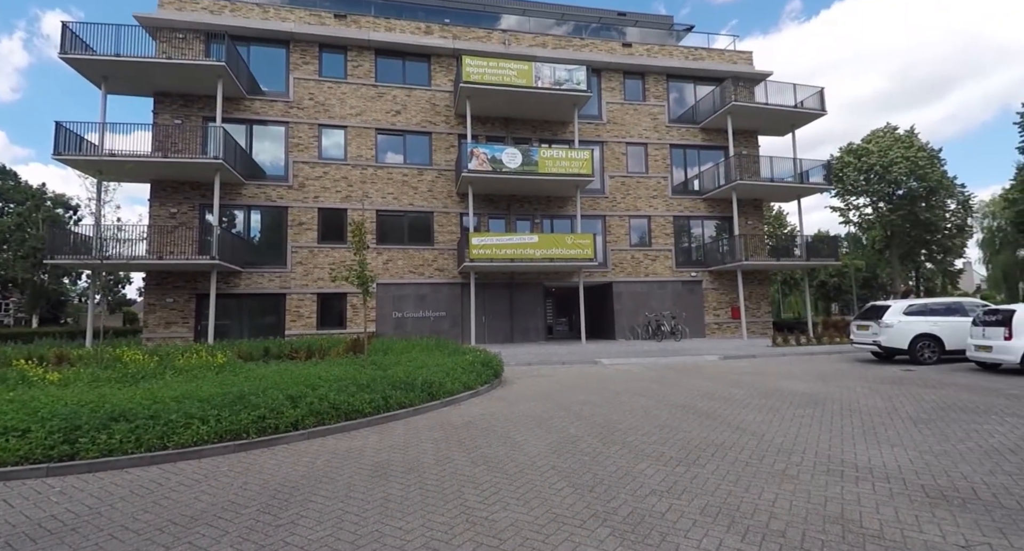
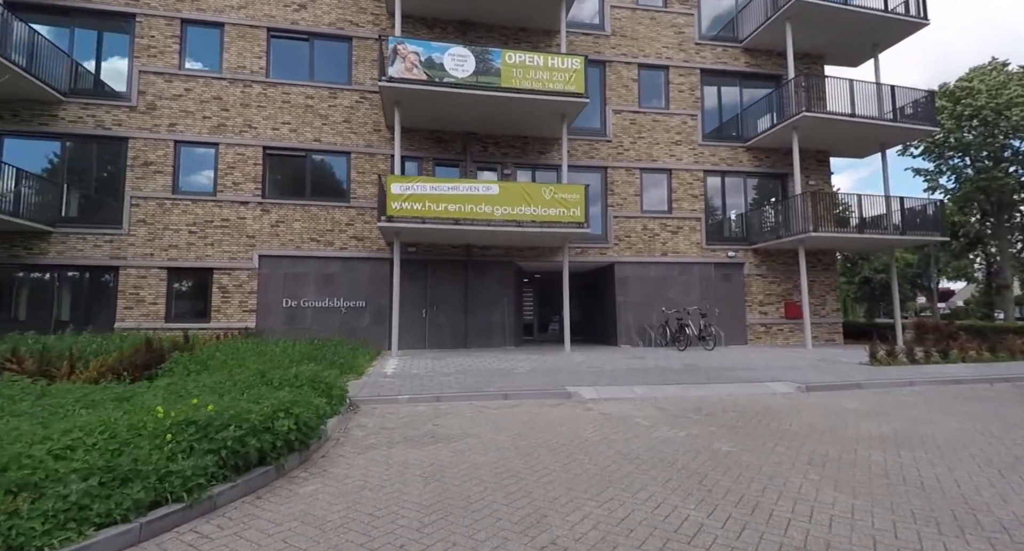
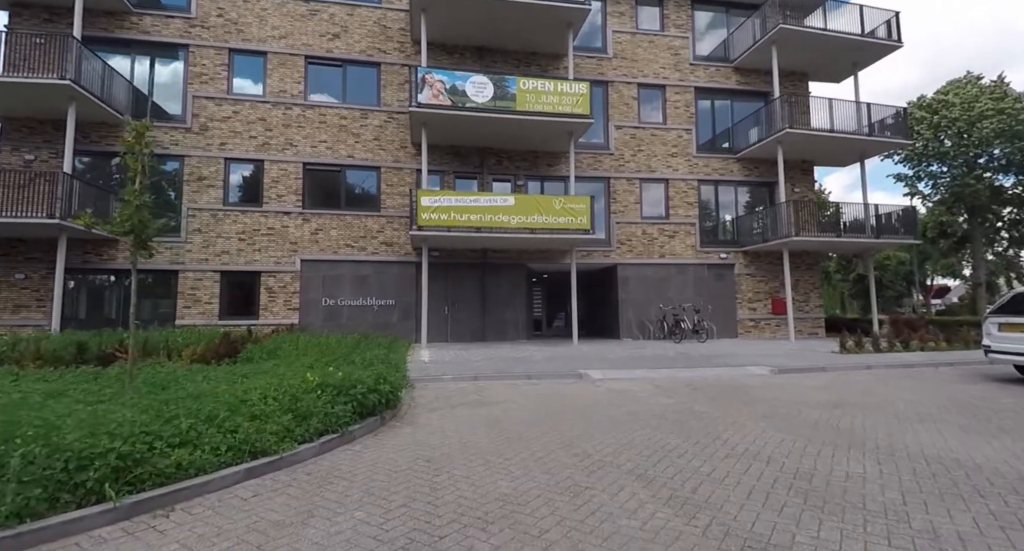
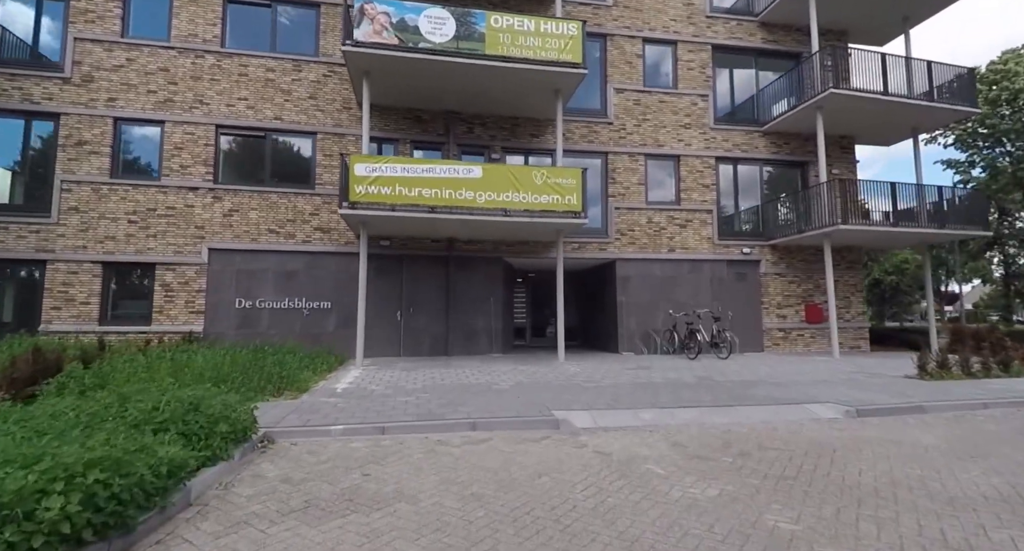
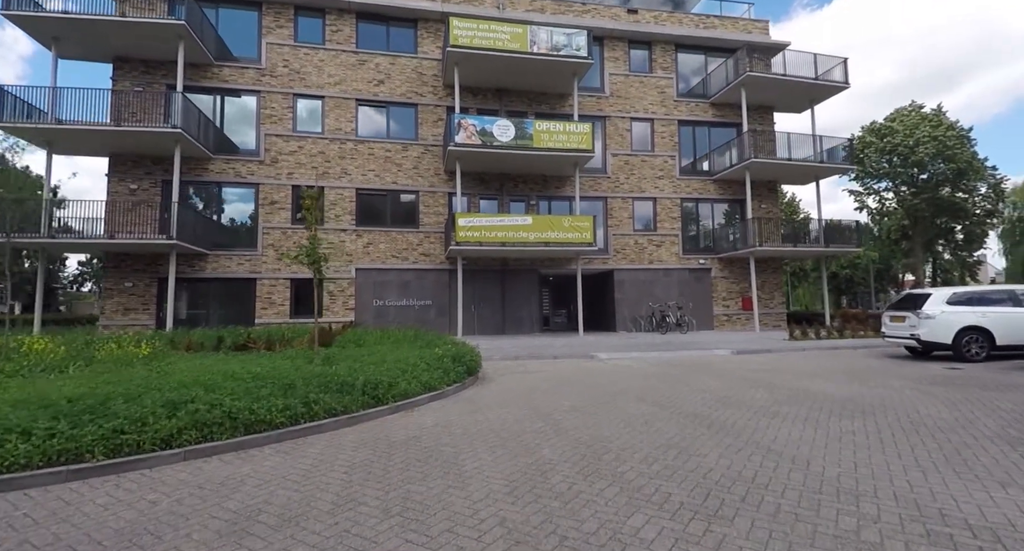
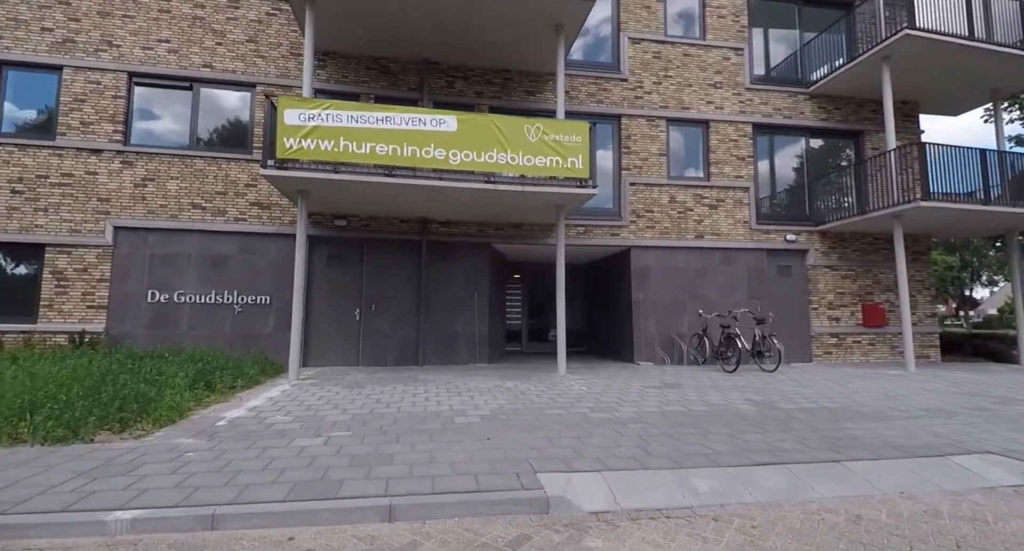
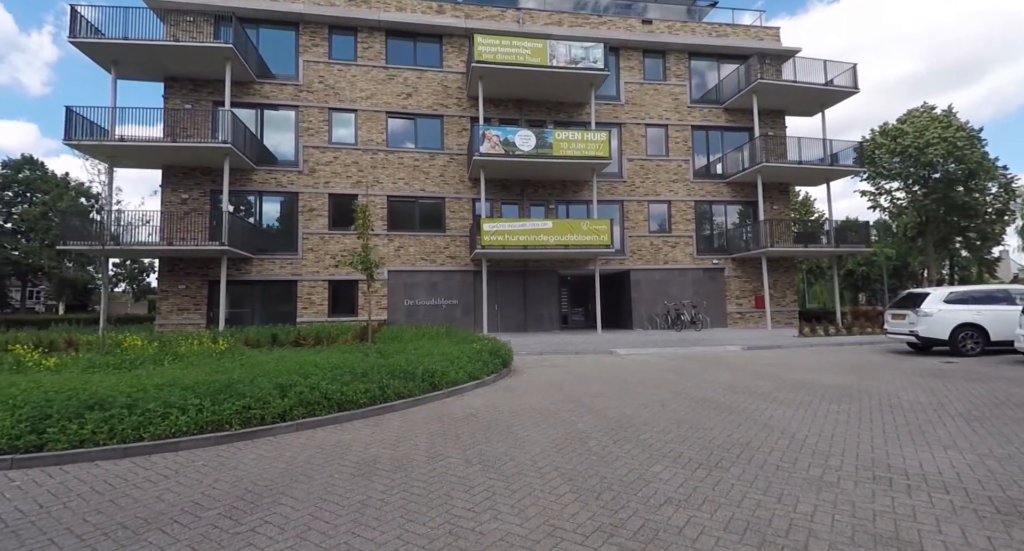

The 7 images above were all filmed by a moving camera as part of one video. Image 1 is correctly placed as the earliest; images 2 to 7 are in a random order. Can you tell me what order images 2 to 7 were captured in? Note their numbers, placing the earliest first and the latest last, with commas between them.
7, 5, 3, 2, 4, 6
